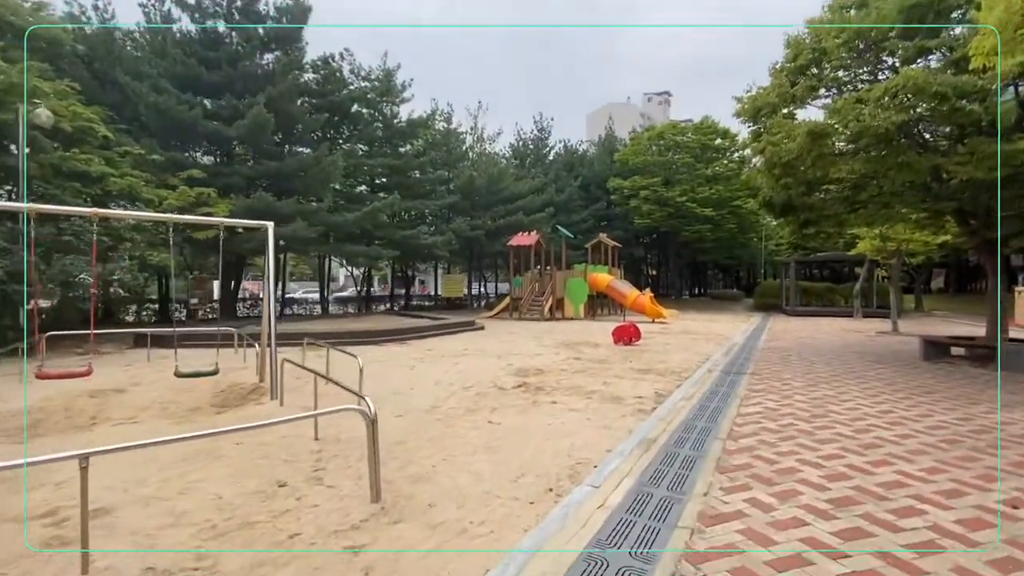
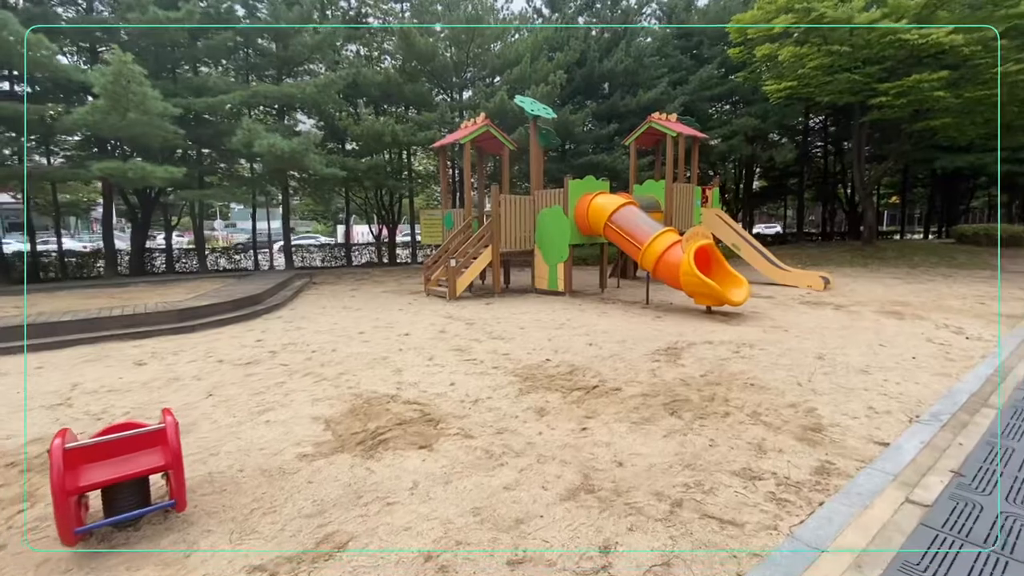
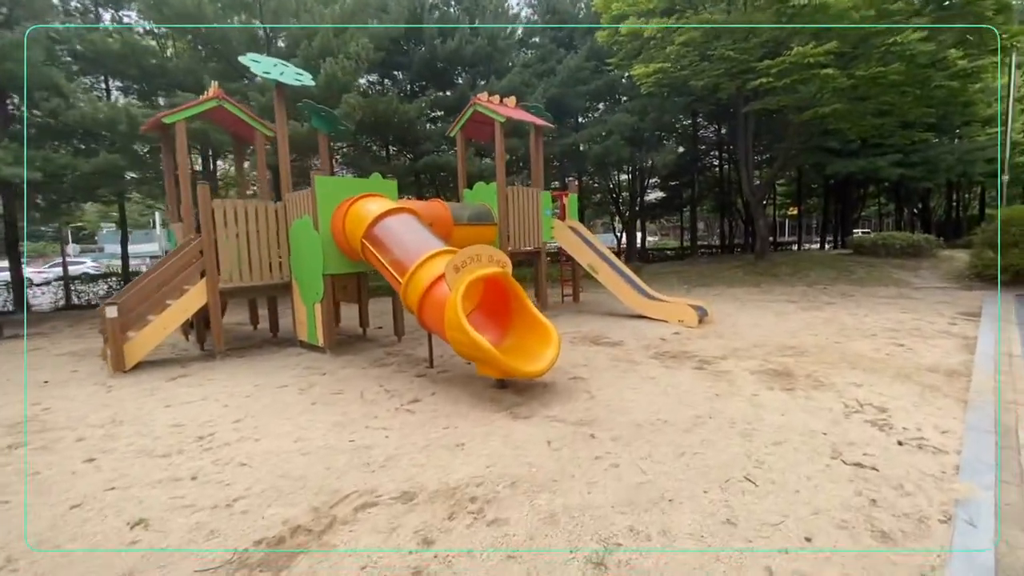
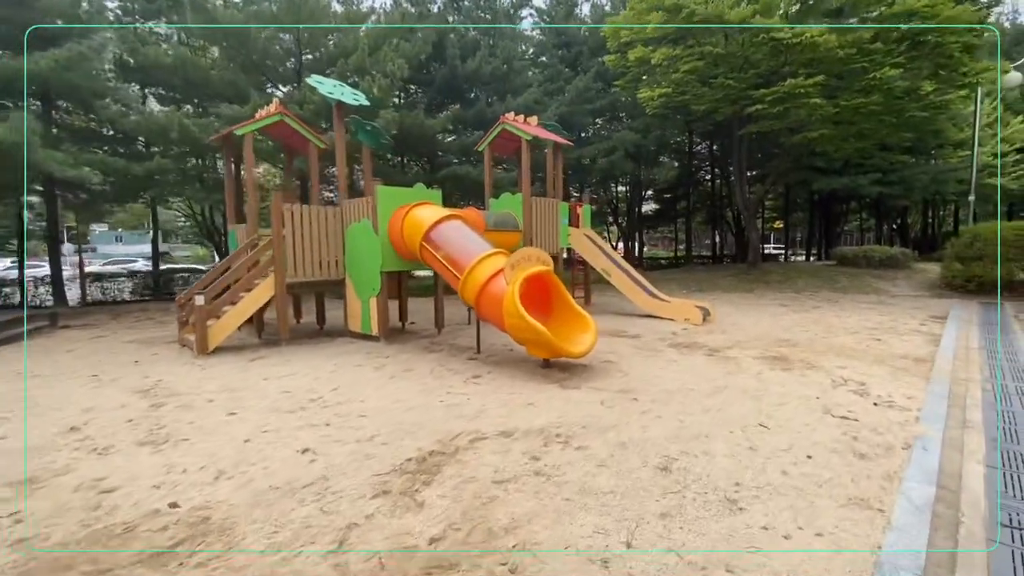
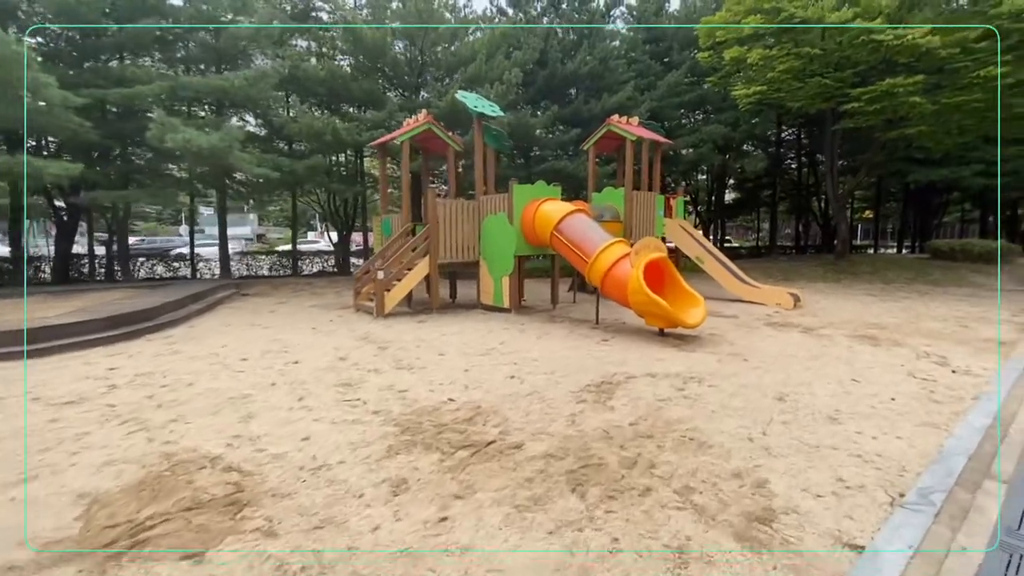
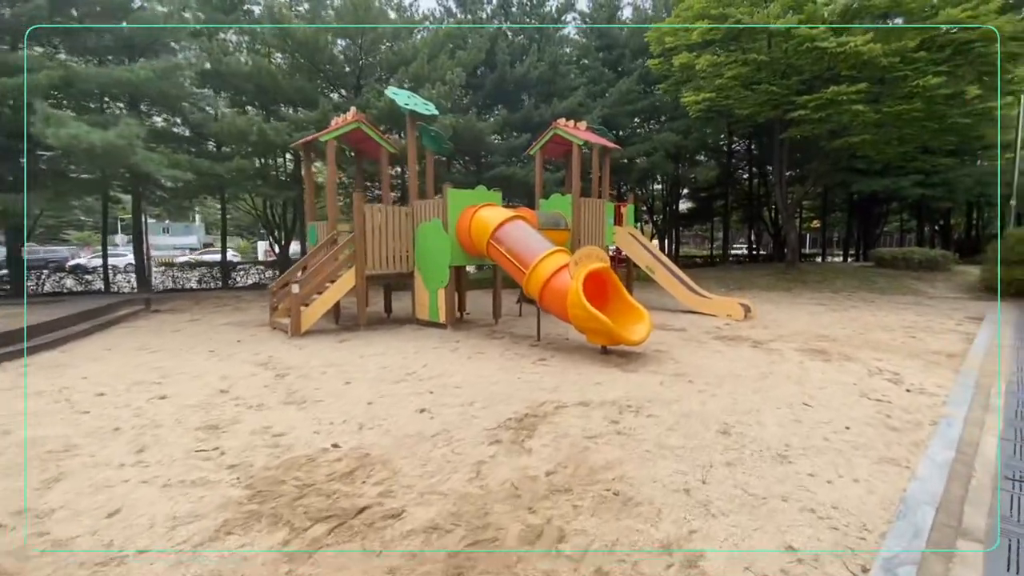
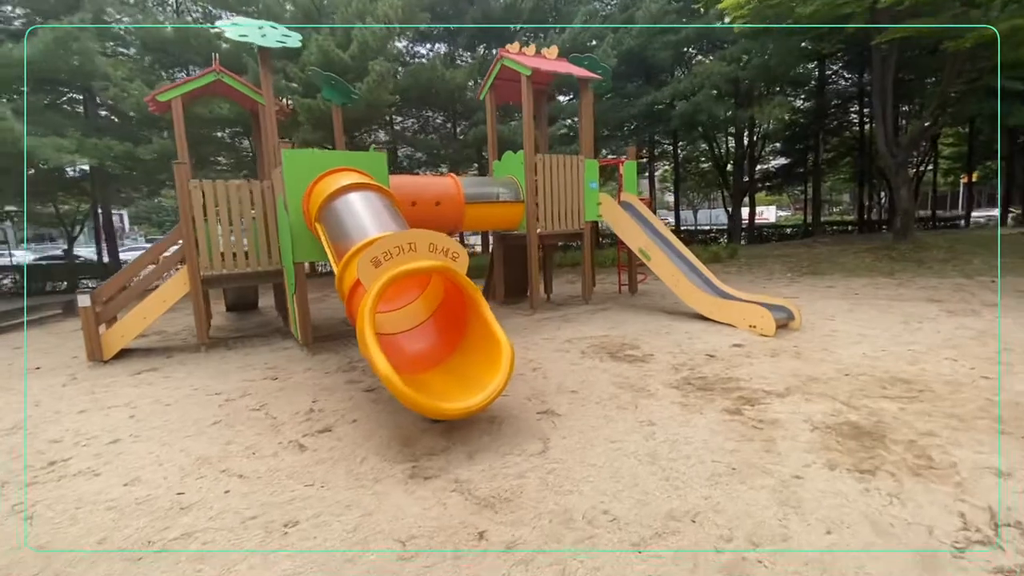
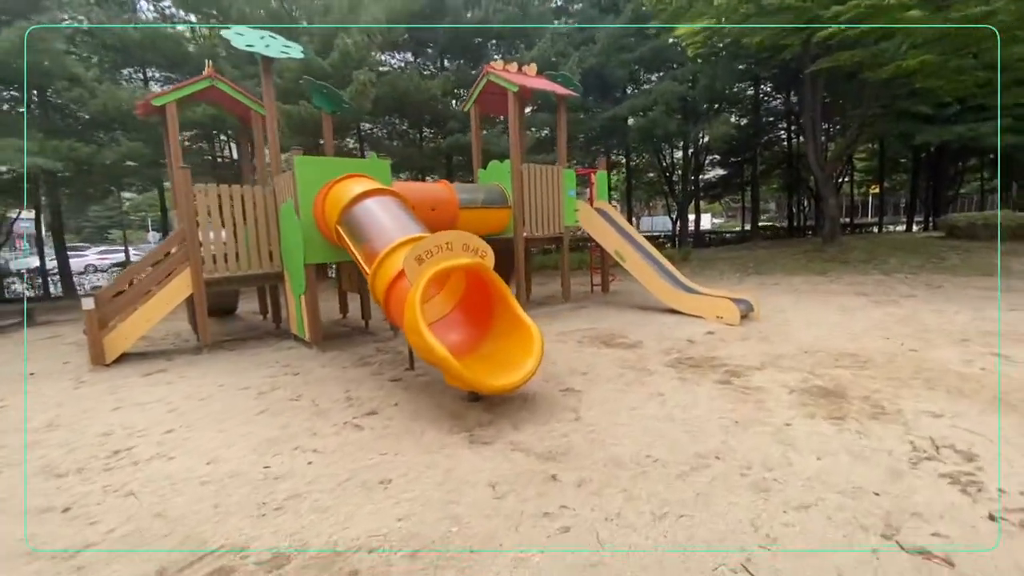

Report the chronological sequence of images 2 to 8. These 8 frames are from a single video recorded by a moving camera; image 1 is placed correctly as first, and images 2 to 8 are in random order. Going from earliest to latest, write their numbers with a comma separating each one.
2, 5, 6, 4, 3, 8, 7
